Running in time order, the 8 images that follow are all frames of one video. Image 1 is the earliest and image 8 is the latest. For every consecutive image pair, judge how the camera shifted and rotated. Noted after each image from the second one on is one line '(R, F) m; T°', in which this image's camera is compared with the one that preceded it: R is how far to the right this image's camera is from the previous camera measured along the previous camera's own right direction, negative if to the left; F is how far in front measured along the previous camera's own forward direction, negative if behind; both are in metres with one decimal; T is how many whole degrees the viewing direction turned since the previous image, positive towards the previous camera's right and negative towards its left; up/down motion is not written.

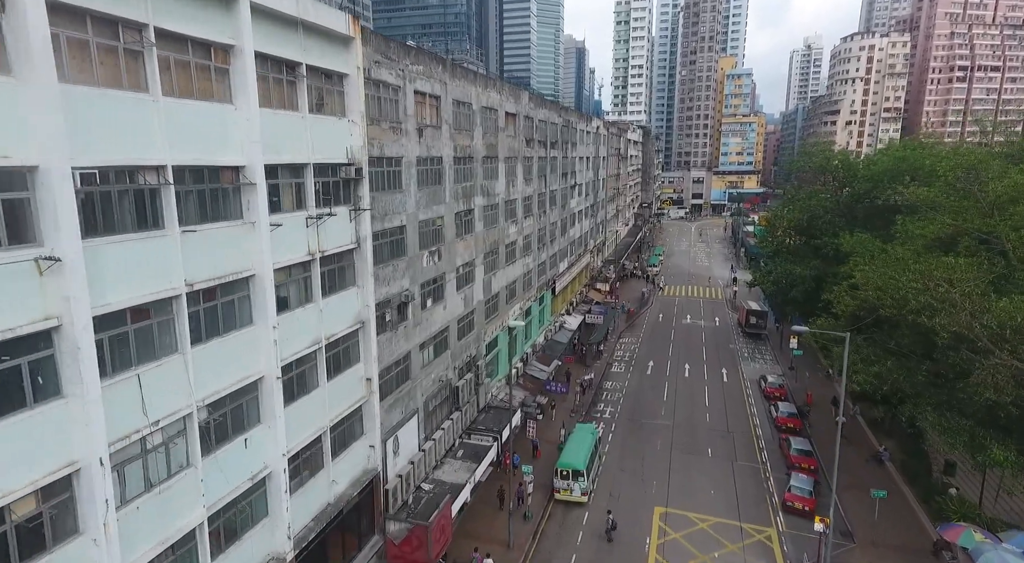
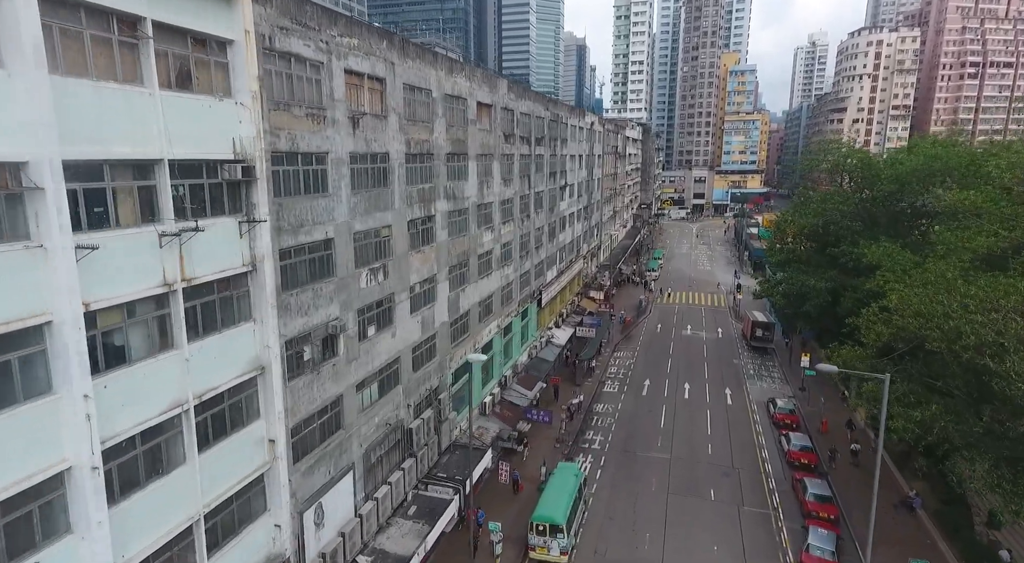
(+1.3, +4.4) m; 0°
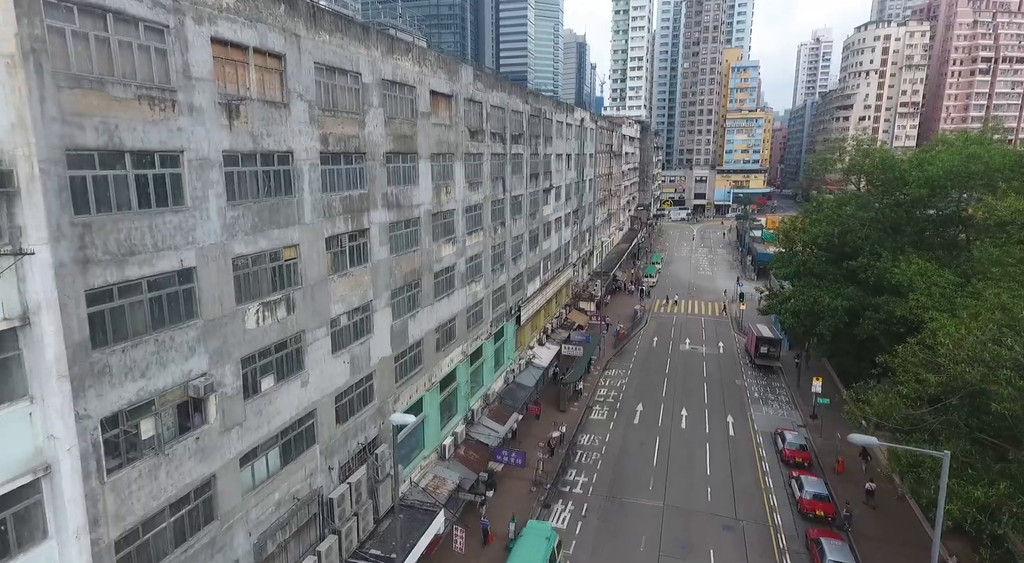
(+1.6, +4.6) m; 0°
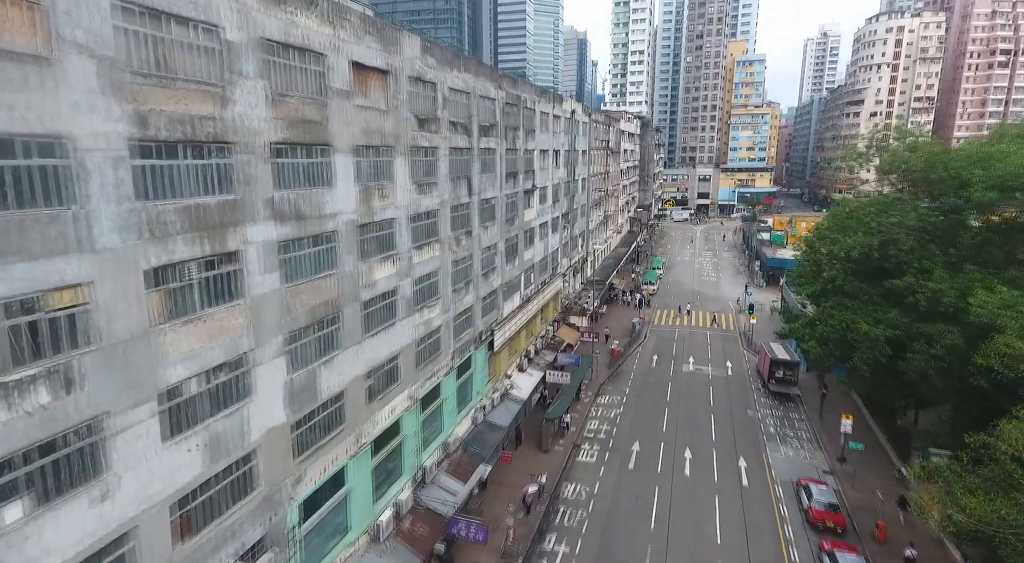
(+1.6, +5.8) m; 0°
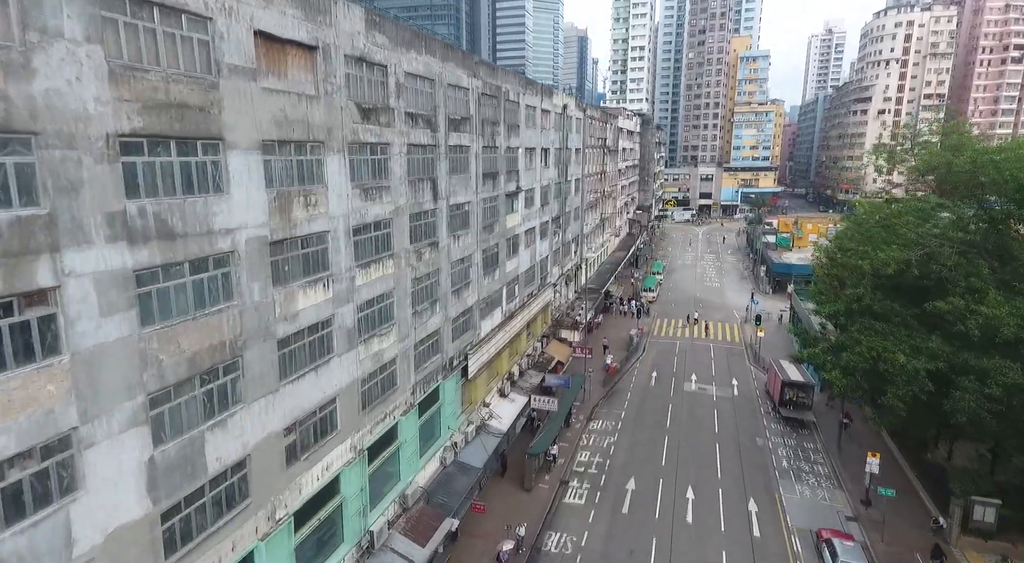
(+1.1, +4.1) m; 0°
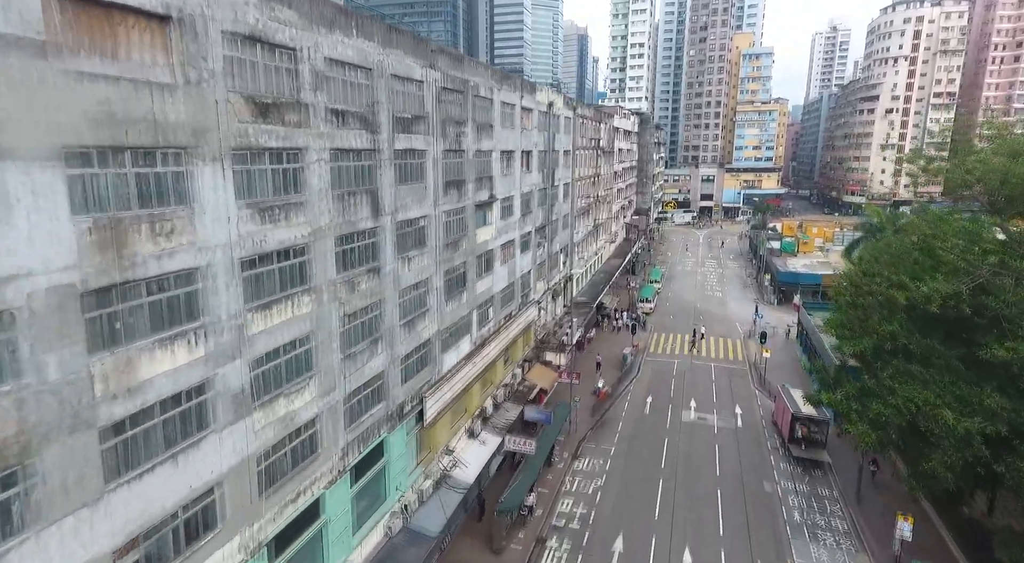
(+1.4, +4.3) m; 0°
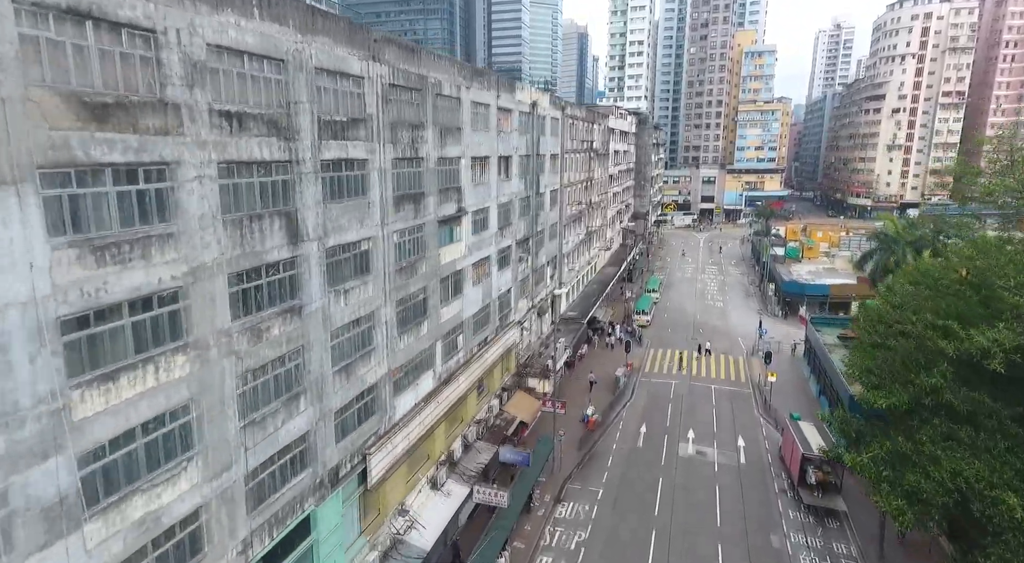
(+1.3, +3.8) m; 0°
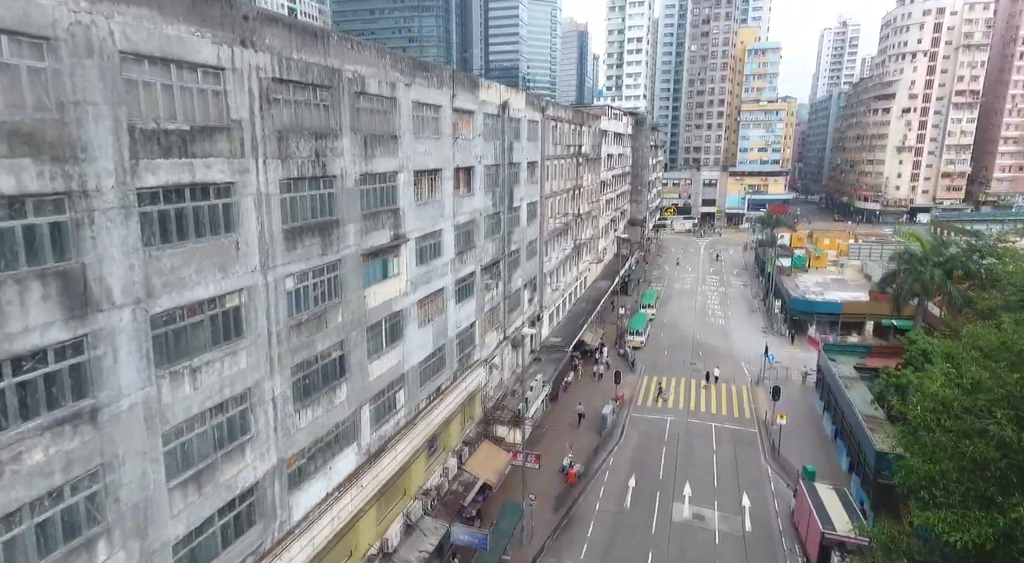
(+1.8, +5.2) m; 0°
